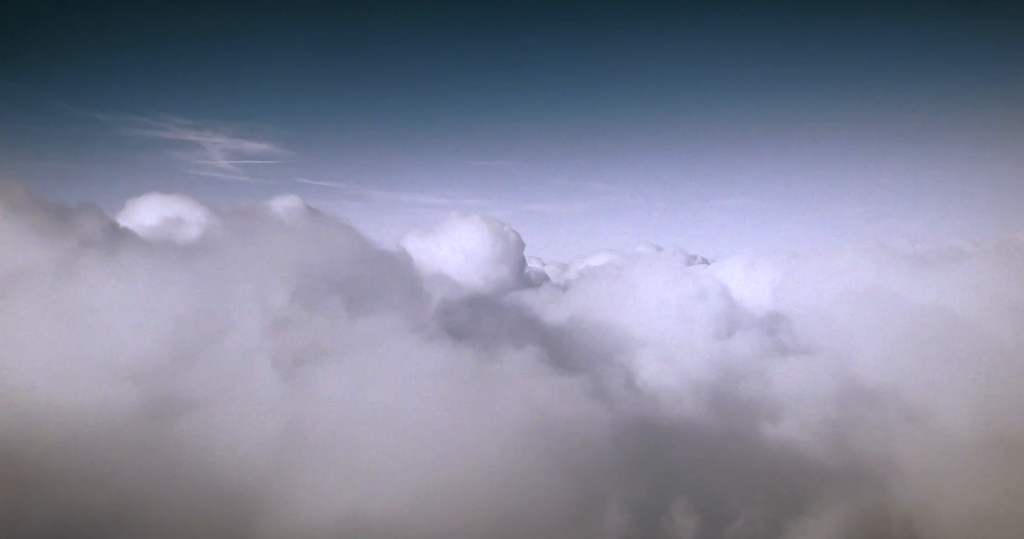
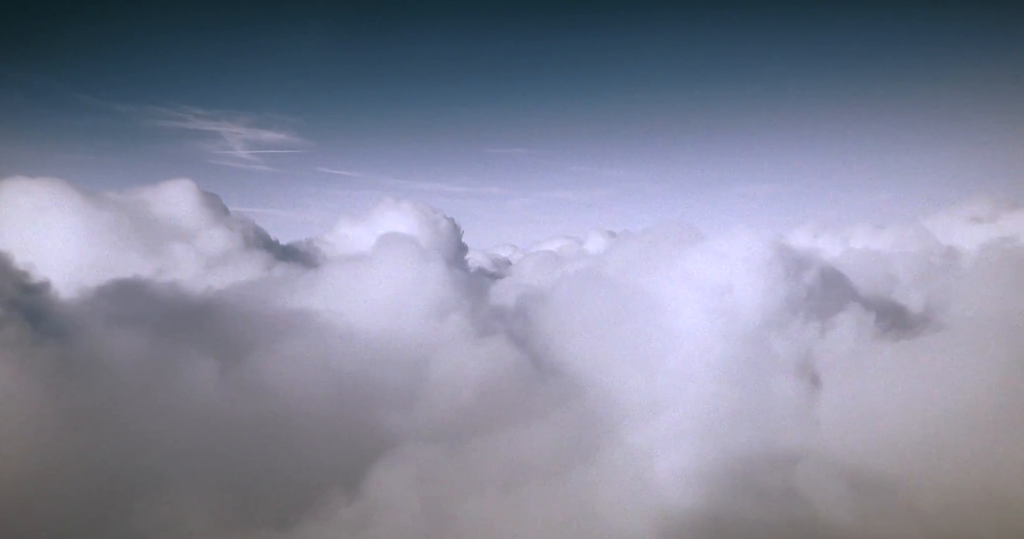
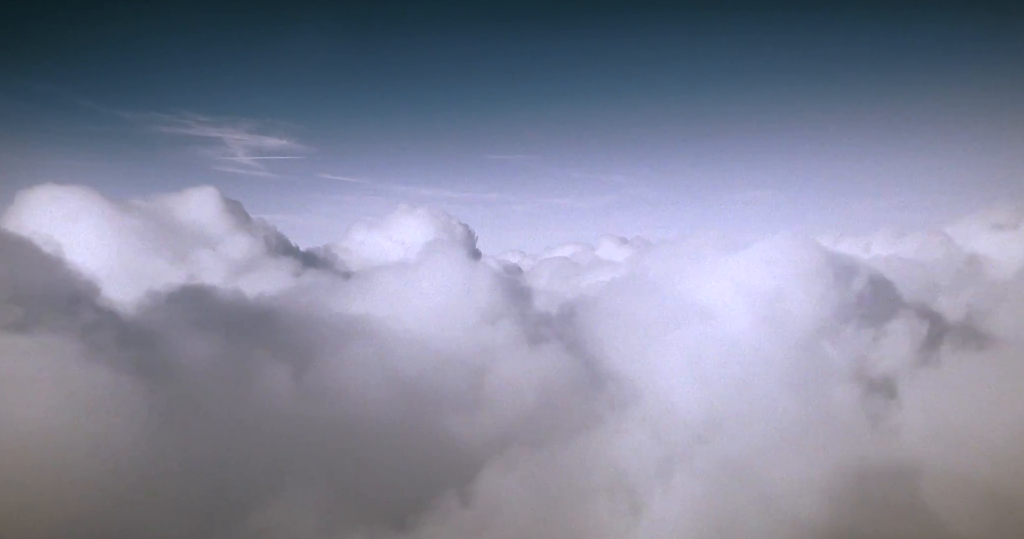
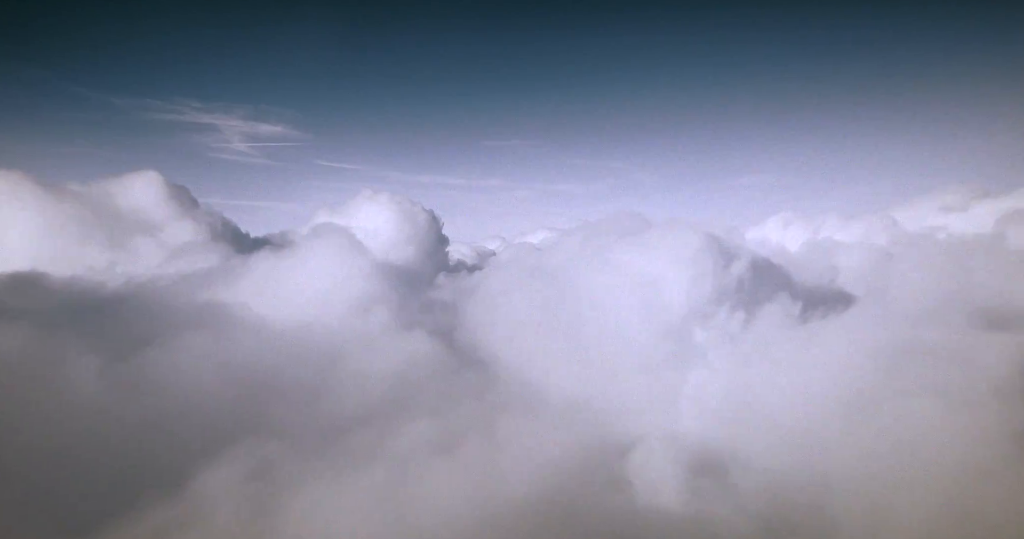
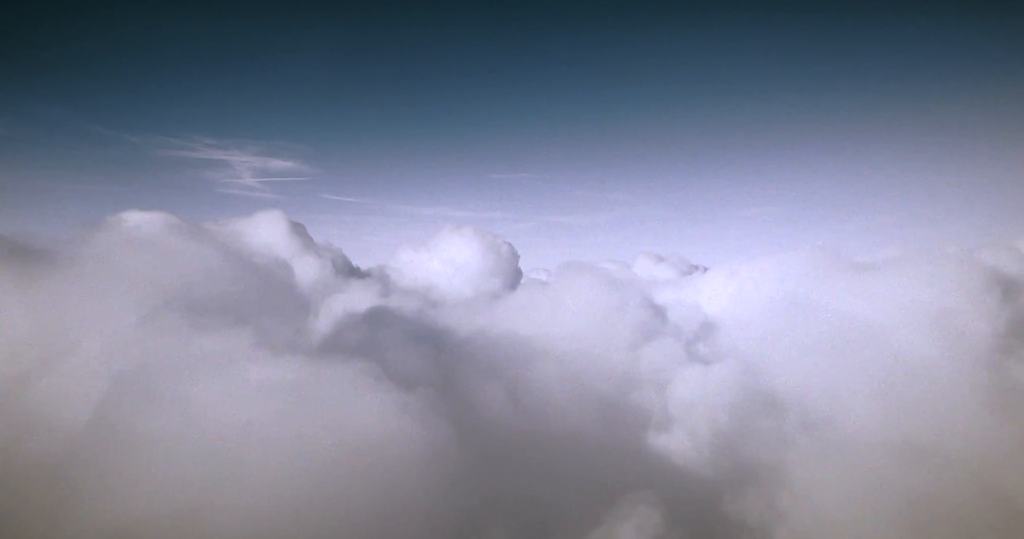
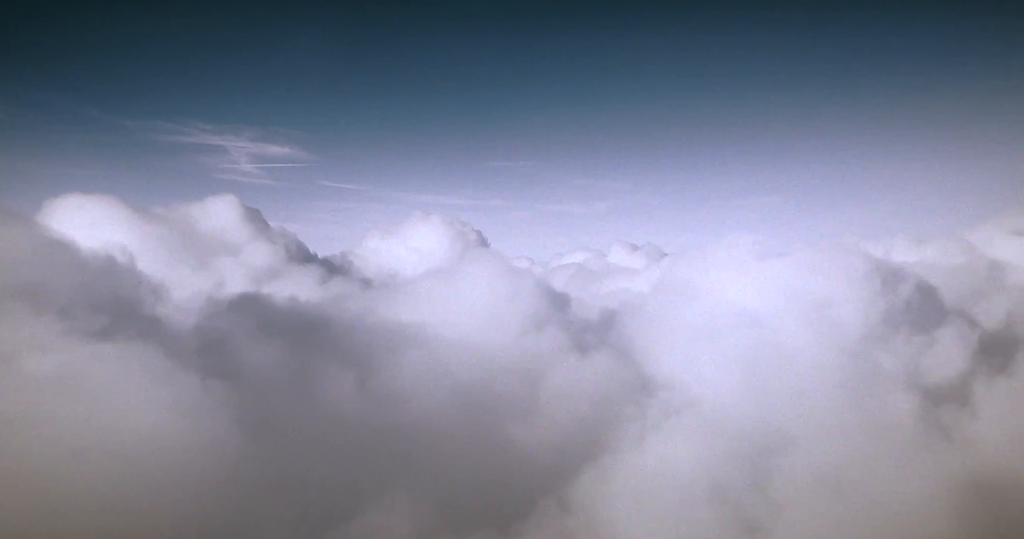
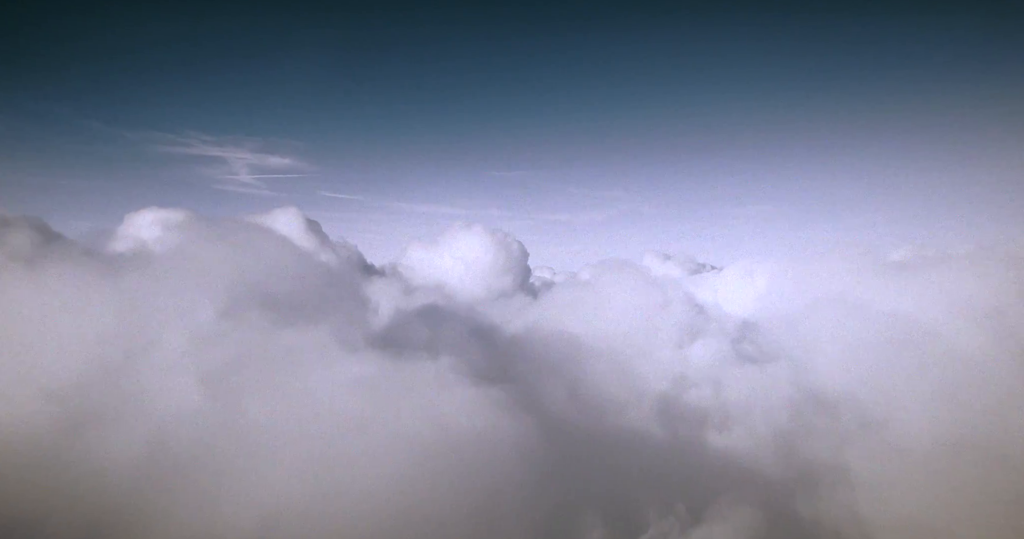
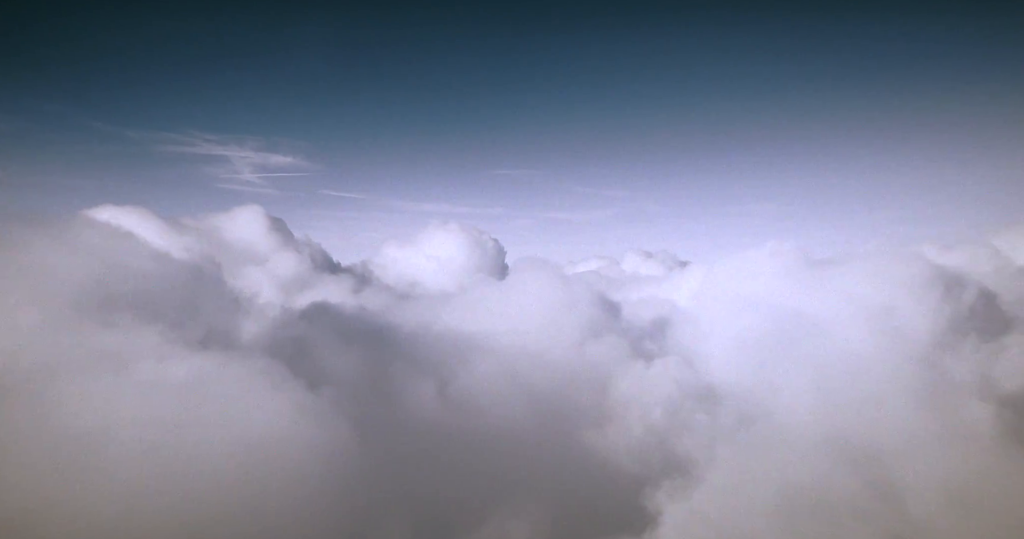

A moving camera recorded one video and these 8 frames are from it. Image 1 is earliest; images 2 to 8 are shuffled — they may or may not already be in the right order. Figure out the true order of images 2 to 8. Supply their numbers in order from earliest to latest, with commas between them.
7, 5, 8, 6, 3, 2, 4
